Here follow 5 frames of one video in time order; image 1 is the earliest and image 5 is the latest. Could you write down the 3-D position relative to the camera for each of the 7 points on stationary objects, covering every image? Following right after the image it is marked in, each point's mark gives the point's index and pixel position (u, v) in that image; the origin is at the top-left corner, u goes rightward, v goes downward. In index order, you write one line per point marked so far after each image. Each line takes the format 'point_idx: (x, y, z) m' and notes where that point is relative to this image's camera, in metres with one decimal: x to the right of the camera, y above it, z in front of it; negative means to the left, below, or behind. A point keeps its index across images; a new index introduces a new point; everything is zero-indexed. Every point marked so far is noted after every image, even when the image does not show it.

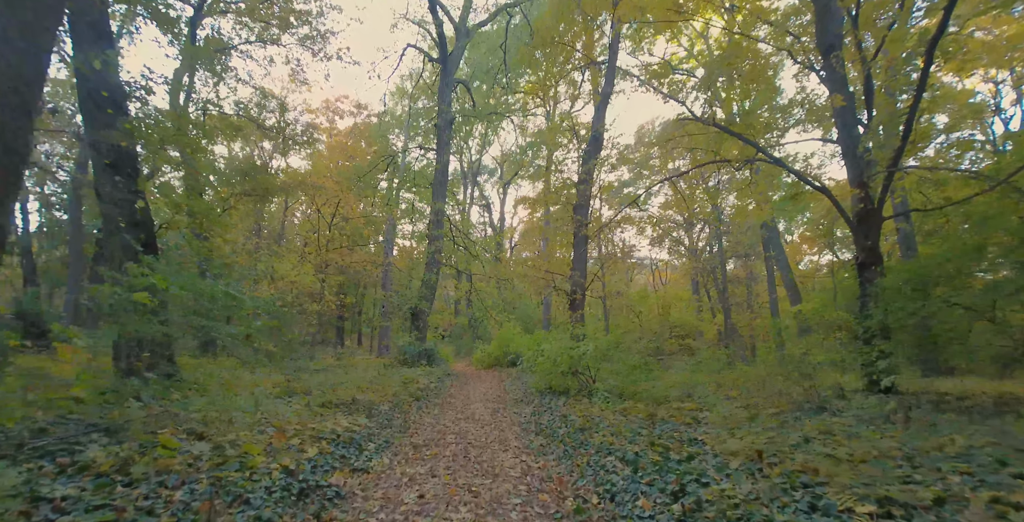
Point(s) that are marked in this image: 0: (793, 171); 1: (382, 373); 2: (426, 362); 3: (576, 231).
0: (+4.5, +1.4, +6.8) m
1: (-3.0, -2.6, +9.7) m
2: (-2.7, -3.2, +13.3) m
3: (+1.8, +0.9, +11.3) m
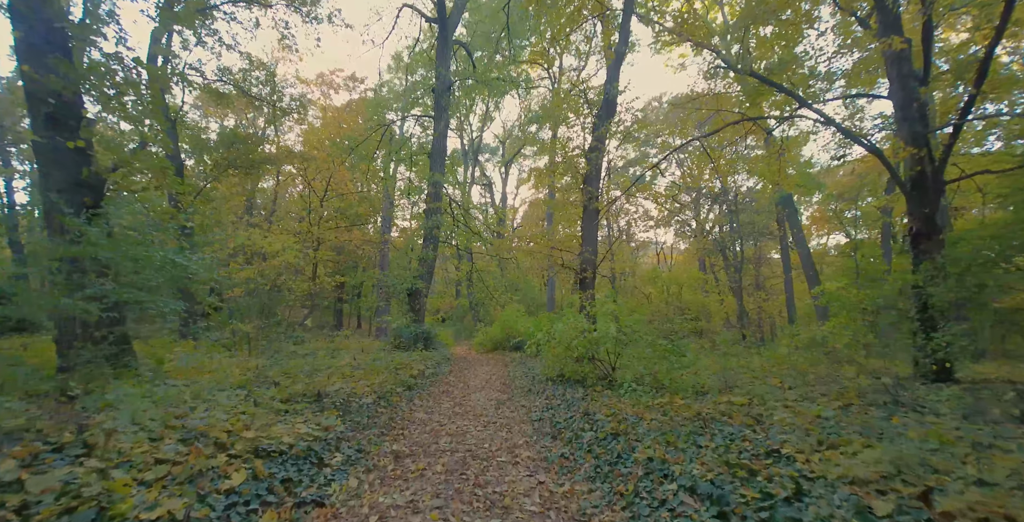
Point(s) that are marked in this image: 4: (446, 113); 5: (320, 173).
0: (+4.5, +1.8, +5.9) m
1: (-2.9, -2.1, +9.0) m
2: (-2.6, -2.6, +12.6) m
3: (+1.9, +1.4, +10.5) m
4: (-2.2, +4.9, +13.6) m
5: (-7.1, +3.3, +15.7) m
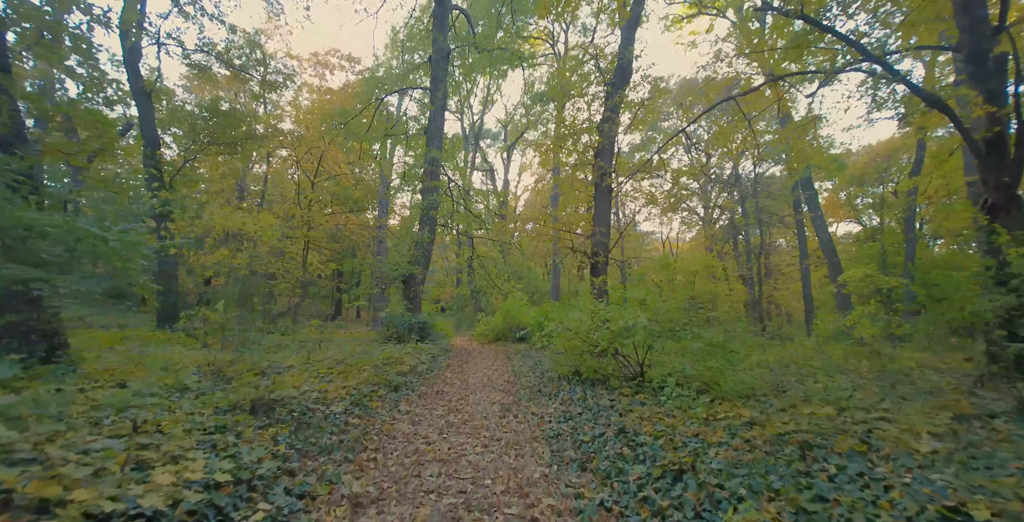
0: (+4.6, +2.1, +5.1) m
1: (-2.8, -1.7, +8.2) m
2: (-2.5, -2.2, +11.9) m
3: (+1.9, +1.8, +9.6) m
4: (-2.1, +5.3, +12.6) m
5: (-7.0, +3.8, +14.8) m
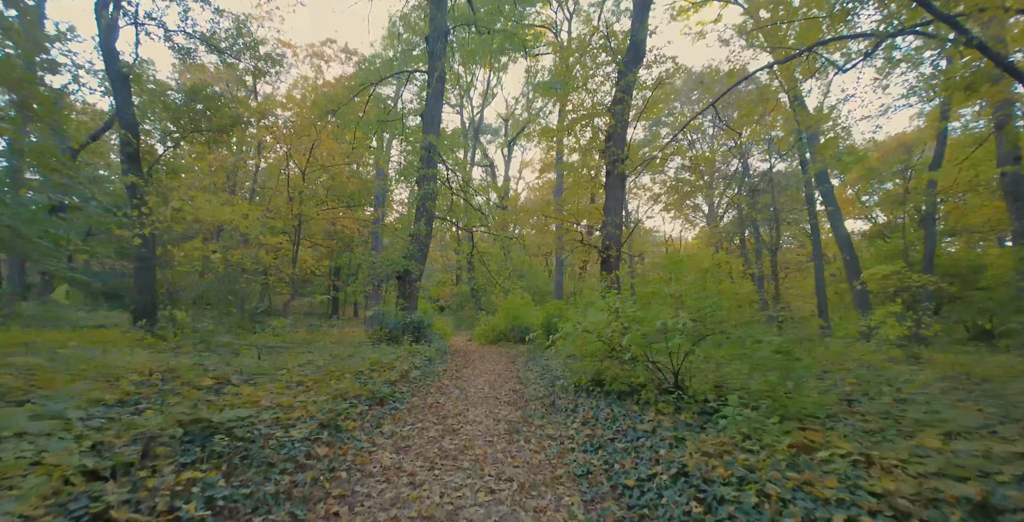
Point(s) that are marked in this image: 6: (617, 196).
0: (+4.7, +2.2, +4.4) m
1: (-2.7, -1.6, +7.6) m
2: (-2.4, -2.1, +11.2) m
3: (+2.0, +1.9, +8.9) m
4: (-2.0, +5.4, +12.0) m
5: (-7.0, +3.9, +14.2) m
6: (+2.2, +1.4, +9.0) m
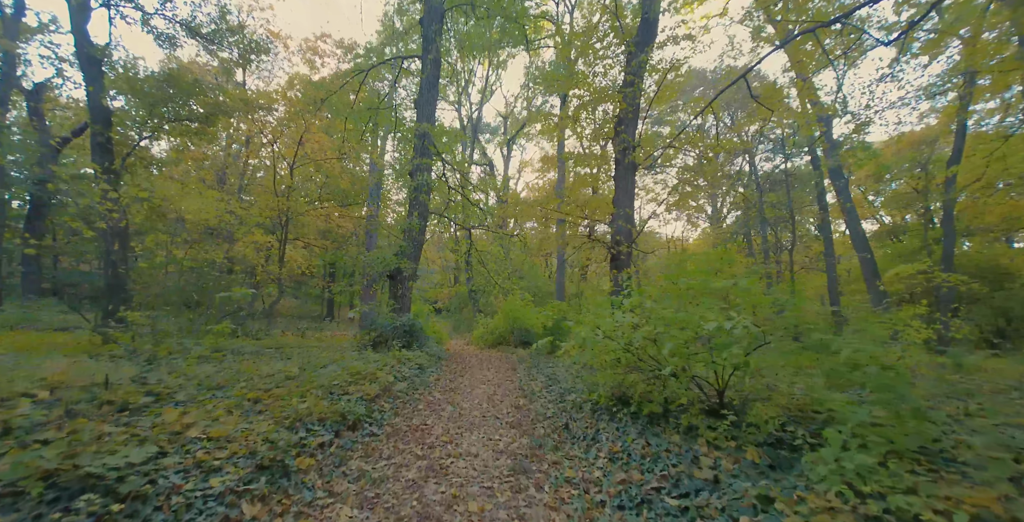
0: (+4.7, +2.2, +3.8) m
1: (-2.7, -1.6, +6.9) m
2: (-2.4, -2.0, +10.5) m
3: (+2.0, +1.9, +8.3) m
4: (-2.0, +5.4, +11.3) m
5: (-7.0, +3.9, +13.5) m
6: (+2.2, +1.4, +8.4) m
